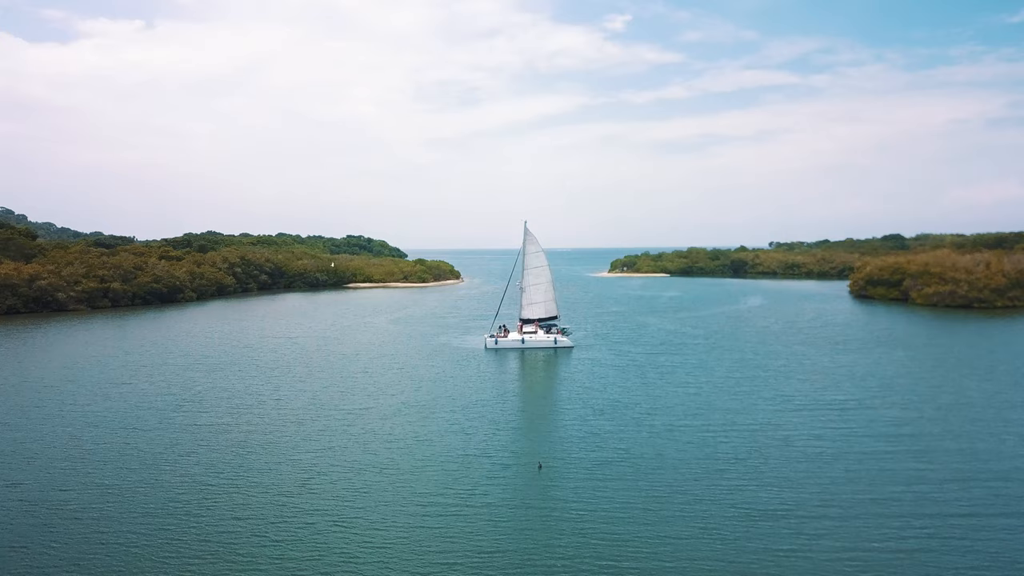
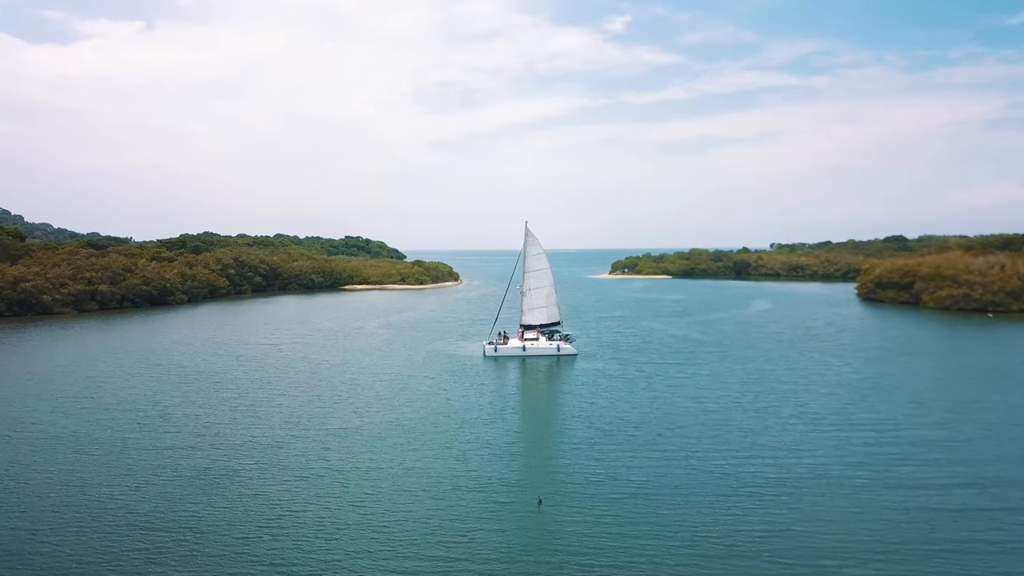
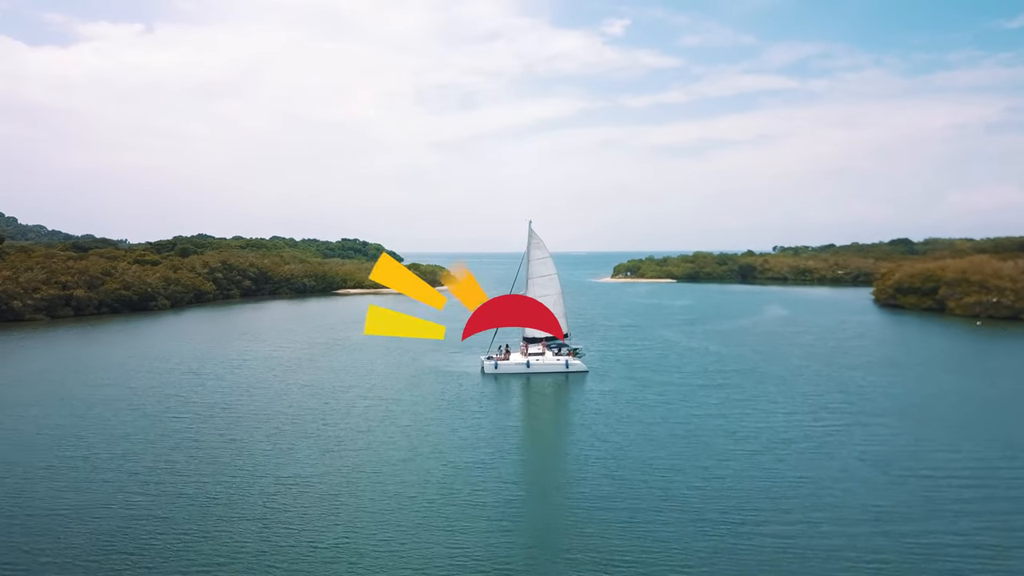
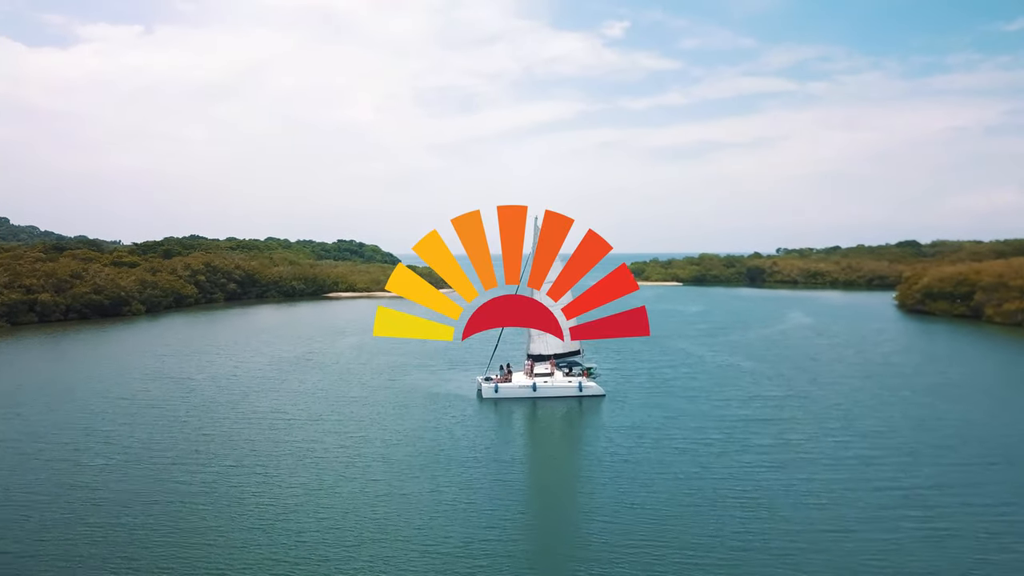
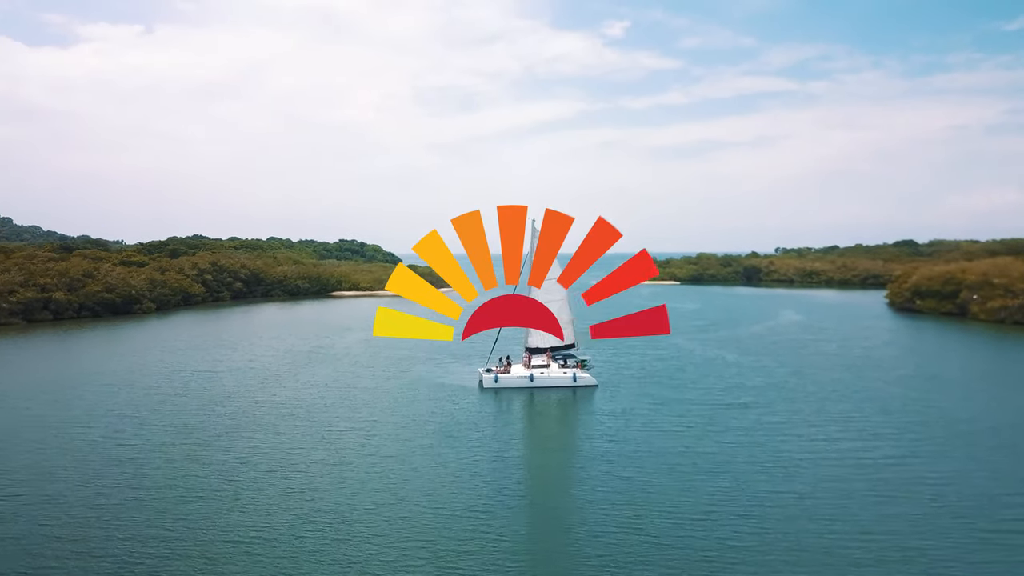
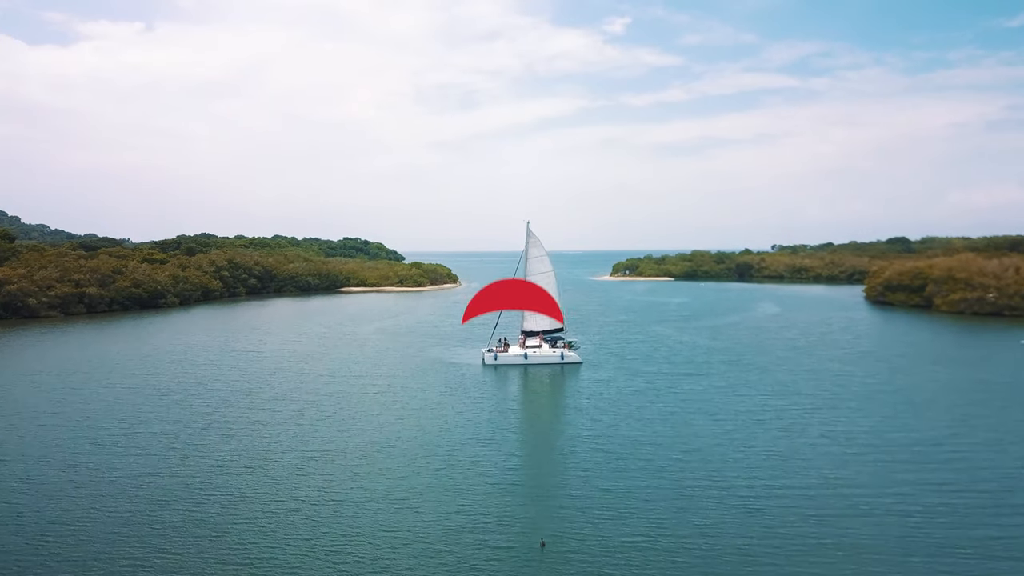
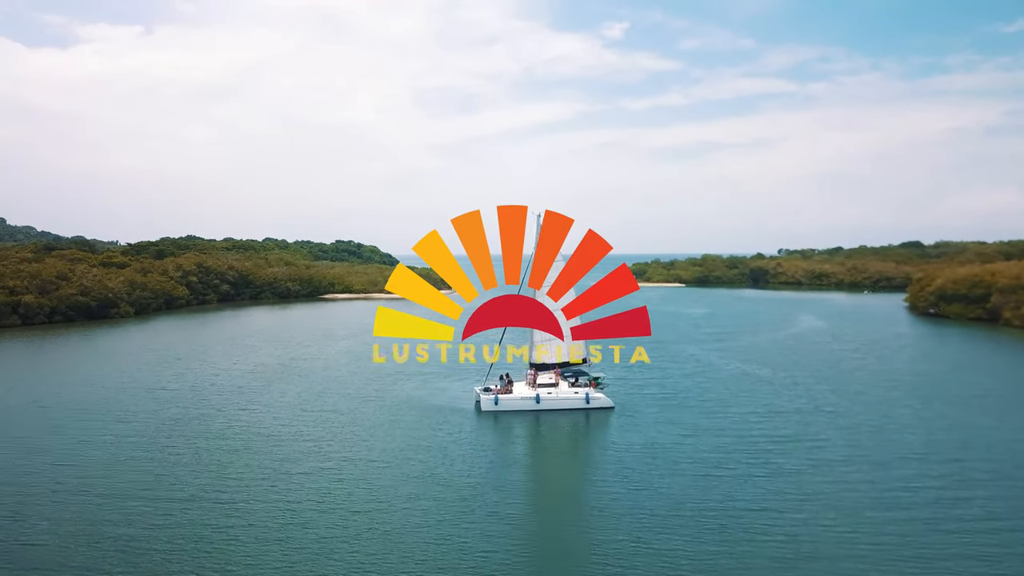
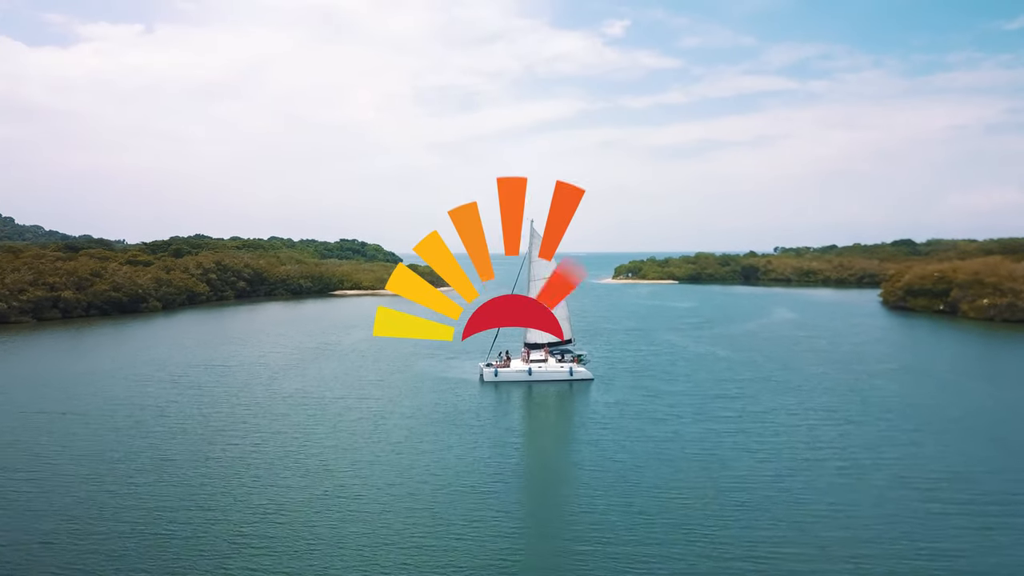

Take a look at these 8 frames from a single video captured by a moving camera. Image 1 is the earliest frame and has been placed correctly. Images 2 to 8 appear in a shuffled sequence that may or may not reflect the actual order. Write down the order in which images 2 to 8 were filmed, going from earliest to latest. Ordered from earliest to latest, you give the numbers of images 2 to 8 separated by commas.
2, 6, 3, 8, 5, 4, 7
